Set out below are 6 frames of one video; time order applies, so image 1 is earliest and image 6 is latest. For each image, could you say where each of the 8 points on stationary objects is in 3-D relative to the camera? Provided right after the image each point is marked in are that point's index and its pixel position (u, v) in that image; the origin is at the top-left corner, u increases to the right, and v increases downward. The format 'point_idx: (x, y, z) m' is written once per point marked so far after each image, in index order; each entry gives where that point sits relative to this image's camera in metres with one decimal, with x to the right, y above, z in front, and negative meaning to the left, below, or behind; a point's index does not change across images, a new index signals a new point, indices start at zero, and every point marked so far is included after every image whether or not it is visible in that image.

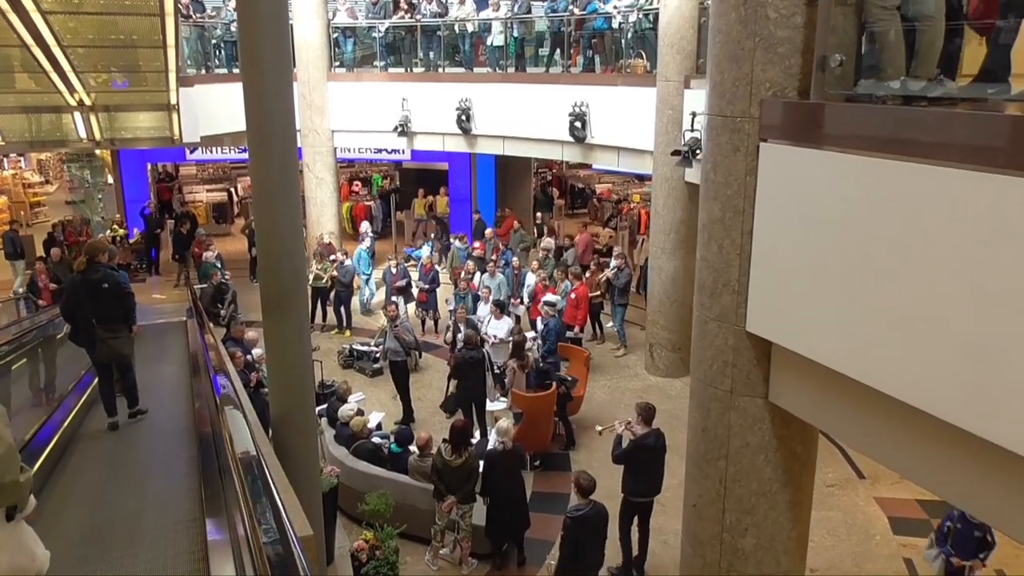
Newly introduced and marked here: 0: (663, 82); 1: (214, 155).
0: (+1.9, +2.7, +10.4) m
1: (-6.3, +2.8, +17.2) m
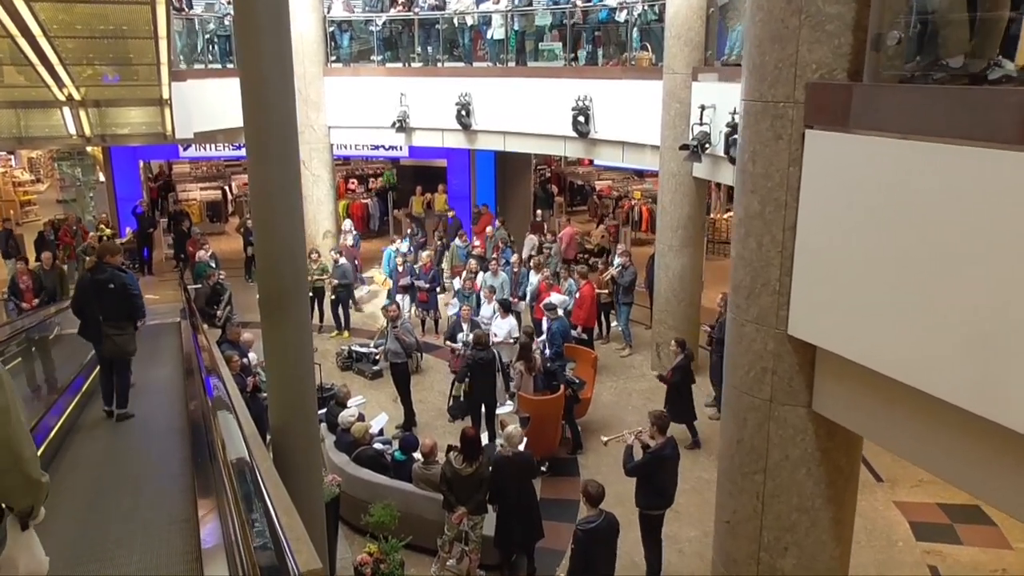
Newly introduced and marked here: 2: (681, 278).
0: (+2.0, +2.7, +10.2) m
1: (-6.3, +2.8, +16.8) m
2: (+2.2, +0.1, +10.6) m
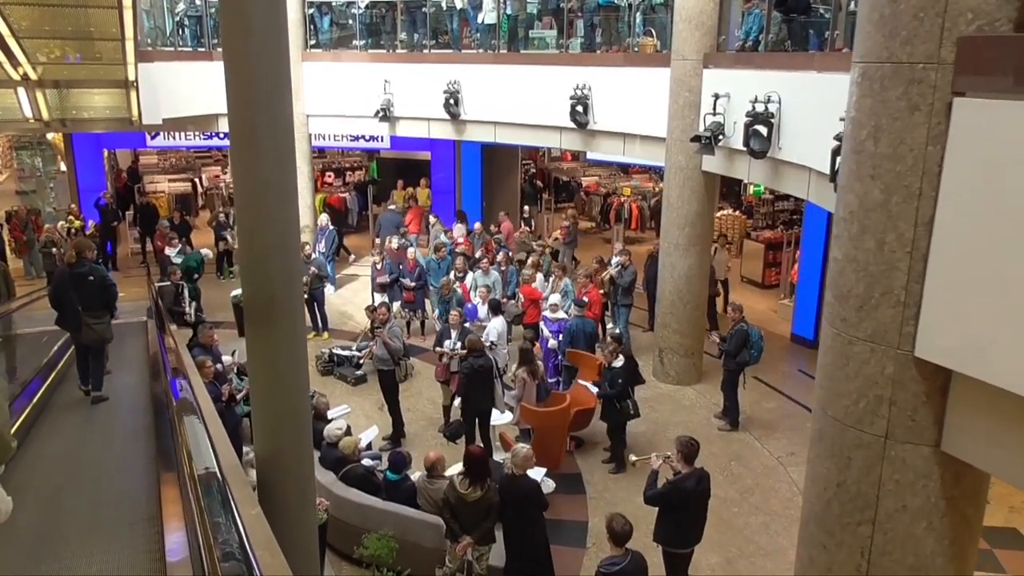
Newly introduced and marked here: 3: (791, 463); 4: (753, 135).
0: (+2.0, +2.7, +9.5) m
1: (-6.6, +2.9, +15.9) m
2: (+2.2, +0.1, +10.0) m
3: (+2.9, -1.8, +8.4) m
4: (+2.4, +1.5, +8.0) m
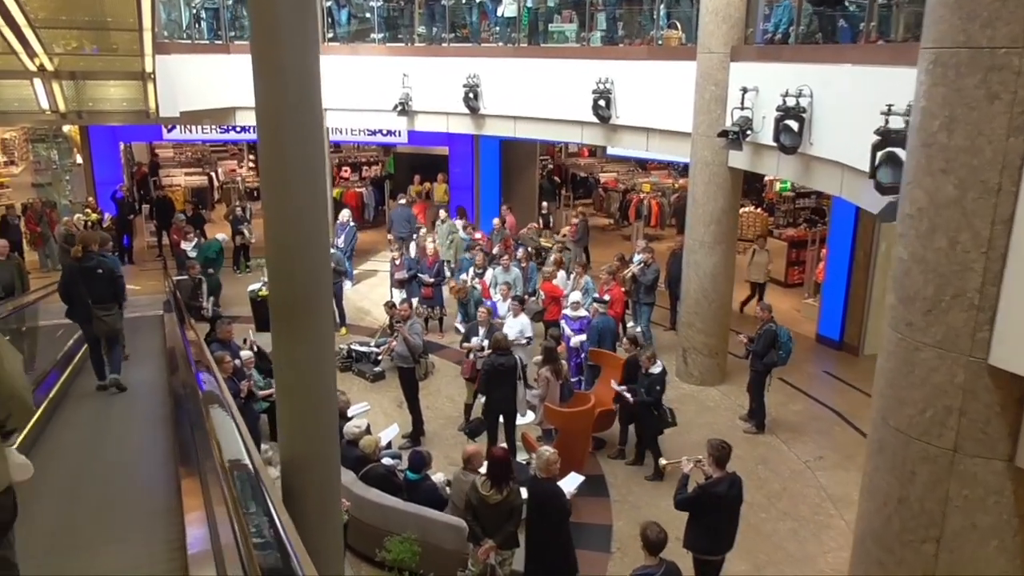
0: (+2.2, +2.7, +9.3) m
1: (-6.2, +3.0, +15.8) m
2: (+2.4, +0.1, +9.8) m
3: (+3.1, -1.8, +8.2) m
4: (+2.6, +1.5, +7.8) m
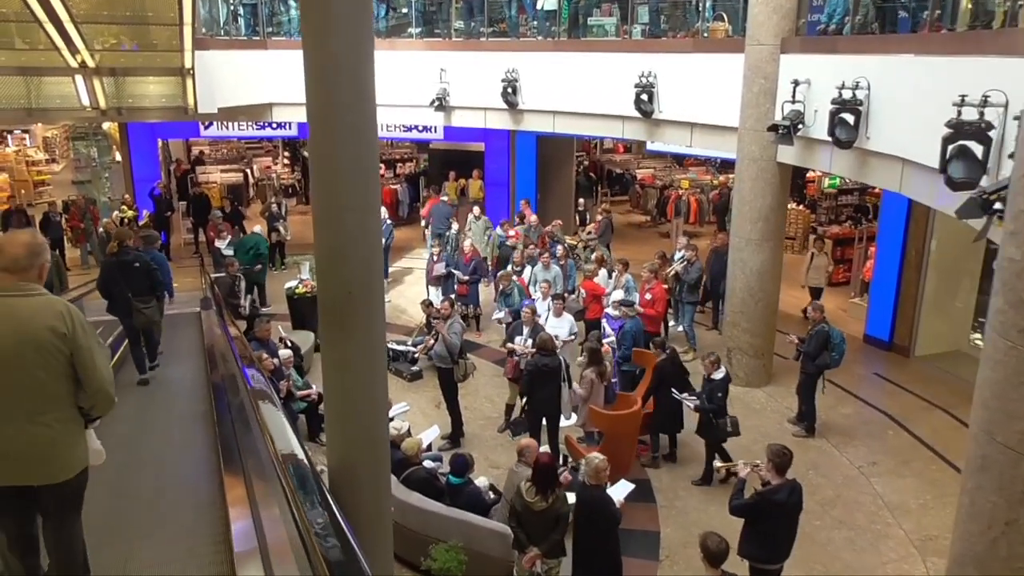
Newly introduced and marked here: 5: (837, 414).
0: (+2.7, +2.7, +9.0) m
1: (-5.5, +3.1, +15.8) m
2: (+2.9, +0.1, +9.5) m
3: (+3.5, -1.8, +7.9) m
4: (+3.1, +1.5, +7.5) m
5: (+3.7, -1.4, +9.1) m
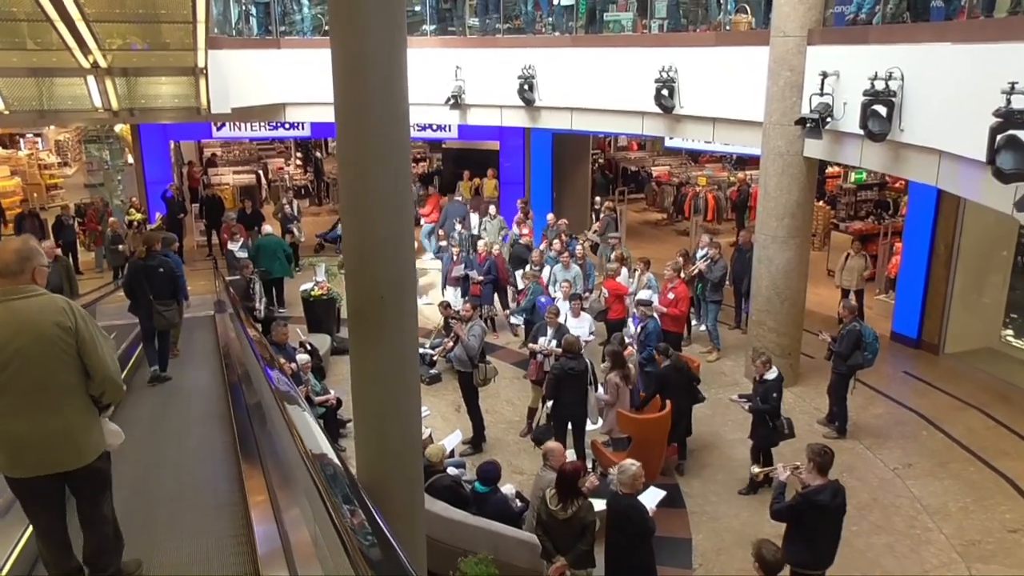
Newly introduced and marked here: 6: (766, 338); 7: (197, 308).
0: (+2.9, +2.7, +8.8) m
1: (-5.2, +3.0, +15.7) m
2: (+3.1, +0.2, +9.2) m
3: (+3.8, -1.8, +7.6) m
4: (+3.3, +1.6, +7.3) m
5: (+3.9, -1.4, +8.8) m
6: (+3.0, -0.6, +9.5) m
7: (-3.7, -0.3, +9.5) m
